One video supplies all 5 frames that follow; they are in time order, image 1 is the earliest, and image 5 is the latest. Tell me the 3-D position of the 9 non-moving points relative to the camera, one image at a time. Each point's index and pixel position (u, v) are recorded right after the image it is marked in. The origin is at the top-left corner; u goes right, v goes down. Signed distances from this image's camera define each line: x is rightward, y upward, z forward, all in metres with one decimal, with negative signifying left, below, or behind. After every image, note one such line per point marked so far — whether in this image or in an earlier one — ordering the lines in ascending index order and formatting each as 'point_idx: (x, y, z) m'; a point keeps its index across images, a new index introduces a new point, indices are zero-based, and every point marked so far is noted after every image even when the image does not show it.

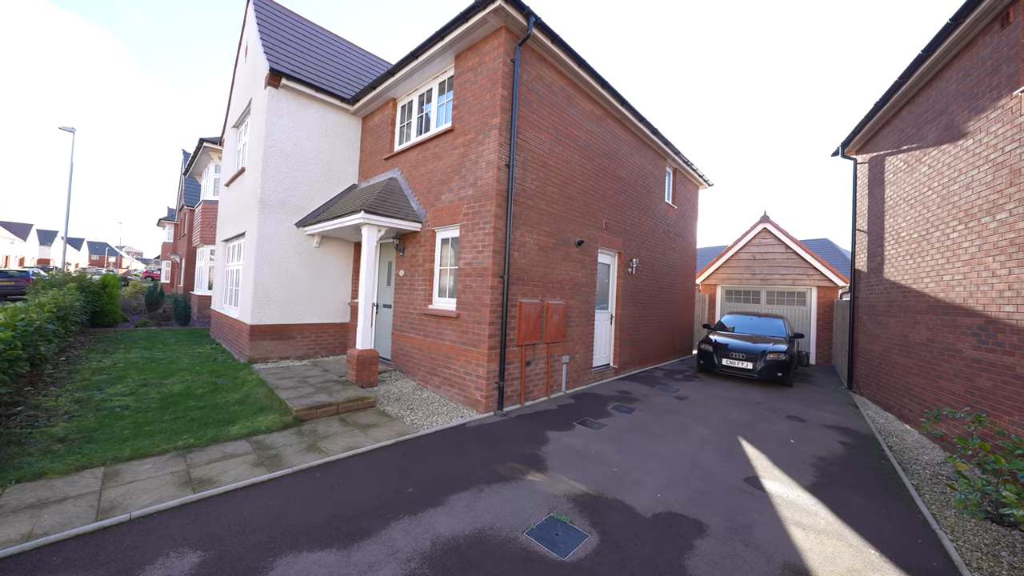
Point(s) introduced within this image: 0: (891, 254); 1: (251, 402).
0: (+6.8, +0.6, +6.7) m
1: (-3.6, -1.6, +5.1) m
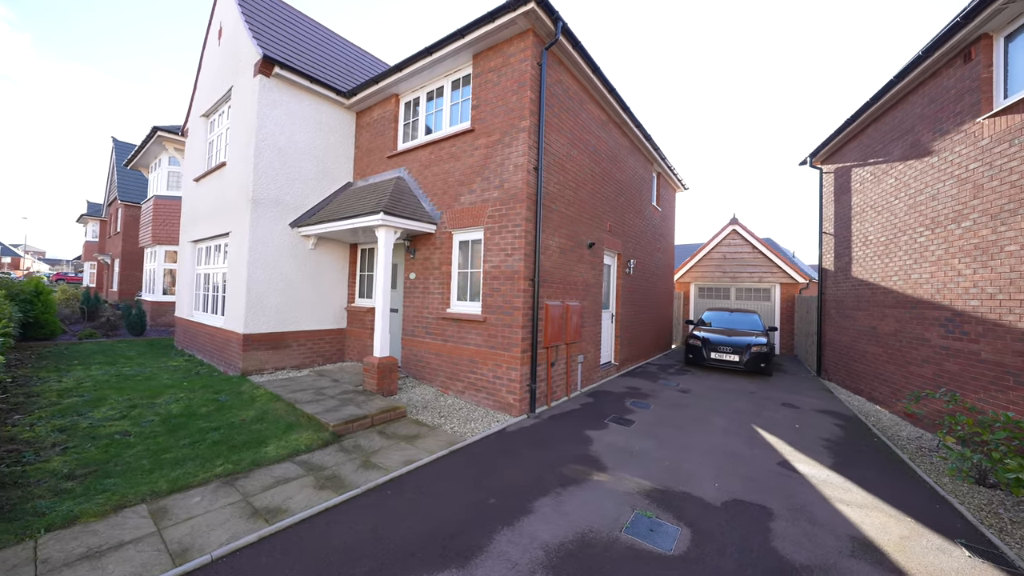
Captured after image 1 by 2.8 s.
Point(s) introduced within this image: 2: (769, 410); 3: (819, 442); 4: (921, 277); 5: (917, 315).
0: (+7.1, +0.7, +7.6) m
1: (-3.0, -1.6, +4.7) m
2: (+4.4, -2.1, +6.3) m
3: (+4.2, -2.1, +5.1) m
4: (+6.5, +0.2, +5.9) m
5: (+6.5, -0.4, +6.0) m
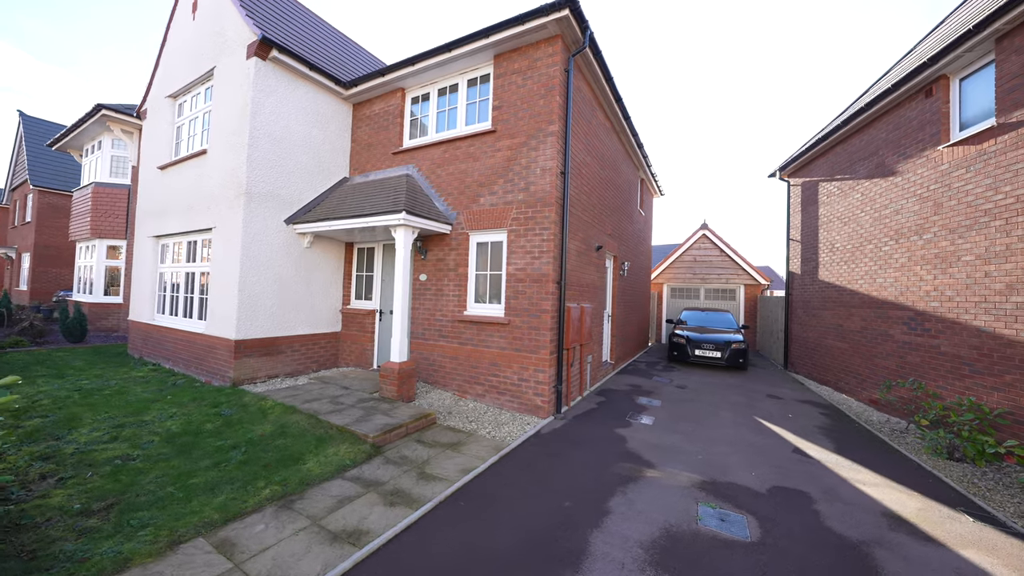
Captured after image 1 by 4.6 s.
0: (+7.1, +0.6, +8.5) m
1: (-2.5, -1.7, +4.4) m
2: (+4.6, -2.1, +6.9) m
3: (+4.6, -2.2, +5.7) m
4: (+6.8, +0.1, +6.8) m
5: (+6.8, -0.5, +6.8) m
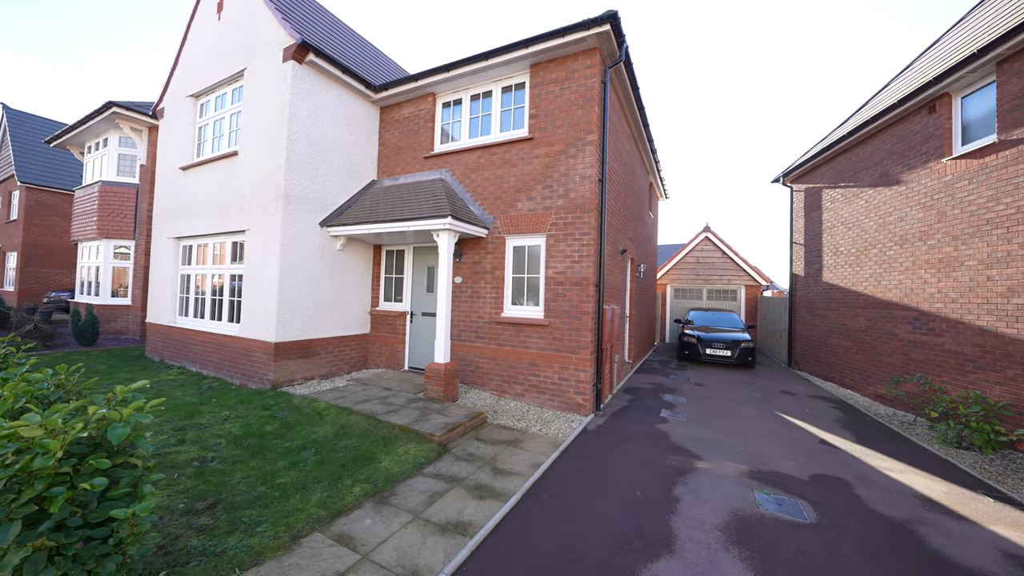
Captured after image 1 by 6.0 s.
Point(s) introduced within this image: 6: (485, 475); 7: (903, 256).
0: (+7.6, +0.6, +9.0) m
1: (-1.9, -1.7, +4.5) m
2: (+5.2, -2.2, +7.3) m
3: (+5.2, -2.2, +6.1) m
4: (+7.3, +0.1, +7.2) m
5: (+7.3, -0.5, +7.3) m
6: (-0.3, -1.9, +3.7) m
7: (+7.3, +0.6, +7.0) m
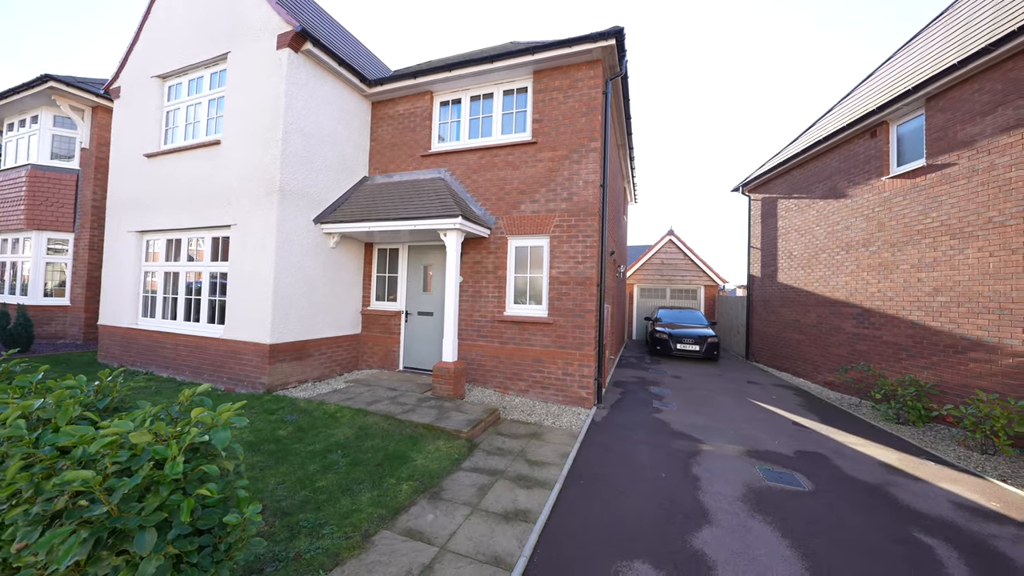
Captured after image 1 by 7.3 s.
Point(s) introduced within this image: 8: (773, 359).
0: (+7.3, +0.6, +10.0) m
1: (-1.6, -1.7, +4.4) m
2: (+5.1, -2.1, +8.1) m
3: (+5.3, -2.2, +6.9) m
4: (+7.2, +0.1, +8.3) m
5: (+7.2, -0.5, +8.4) m
6: (+0.1, -1.9, +3.9) m
7: (+7.2, +0.6, +8.0) m
8: (+7.2, -2.0, +10.3) m
